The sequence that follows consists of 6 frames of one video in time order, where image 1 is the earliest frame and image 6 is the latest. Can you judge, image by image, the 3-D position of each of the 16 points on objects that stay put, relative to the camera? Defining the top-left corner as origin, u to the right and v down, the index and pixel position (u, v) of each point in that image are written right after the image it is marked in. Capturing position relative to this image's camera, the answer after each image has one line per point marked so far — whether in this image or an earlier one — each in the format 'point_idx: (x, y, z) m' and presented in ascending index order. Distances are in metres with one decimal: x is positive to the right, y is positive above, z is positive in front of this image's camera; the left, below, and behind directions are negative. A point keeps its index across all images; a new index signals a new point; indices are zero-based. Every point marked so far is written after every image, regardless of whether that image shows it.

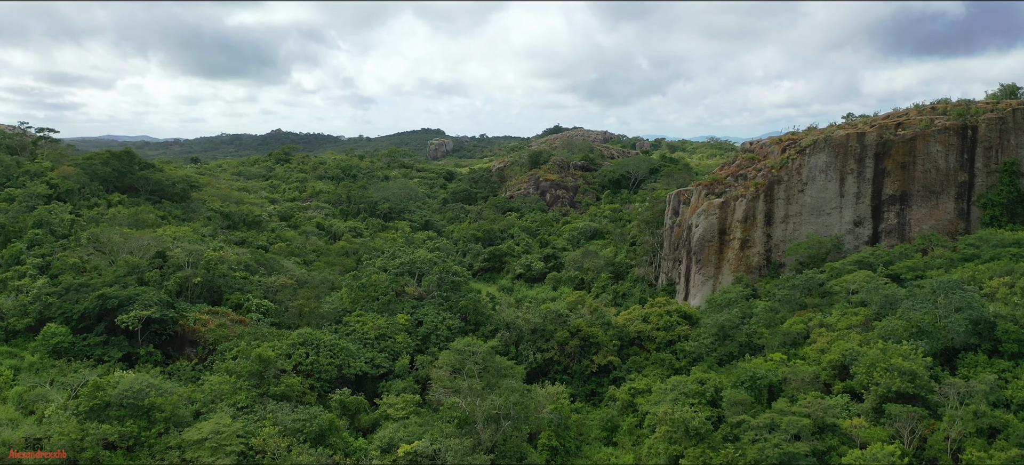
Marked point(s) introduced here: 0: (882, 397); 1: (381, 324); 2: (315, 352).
0: (+7.3, -3.2, +14.1) m
1: (-3.6, -2.5, +19.7) m
2: (-4.8, -2.9, +17.3) m
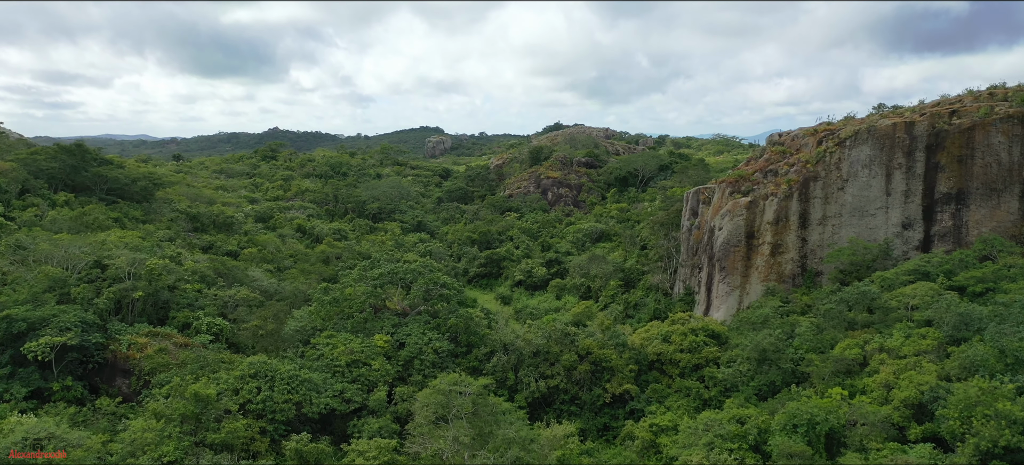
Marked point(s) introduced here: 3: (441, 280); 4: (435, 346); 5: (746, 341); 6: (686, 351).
0: (+7.3, -3.4, +11.0) m
1: (-3.7, -2.7, +16.6) m
2: (-4.8, -3.0, +14.1) m
3: (-1.9, -1.3, +19.8) m
4: (-1.9, -2.8, +17.4) m
5: (+5.7, -2.7, +17.5) m
6: (+4.4, -3.0, +17.9) m
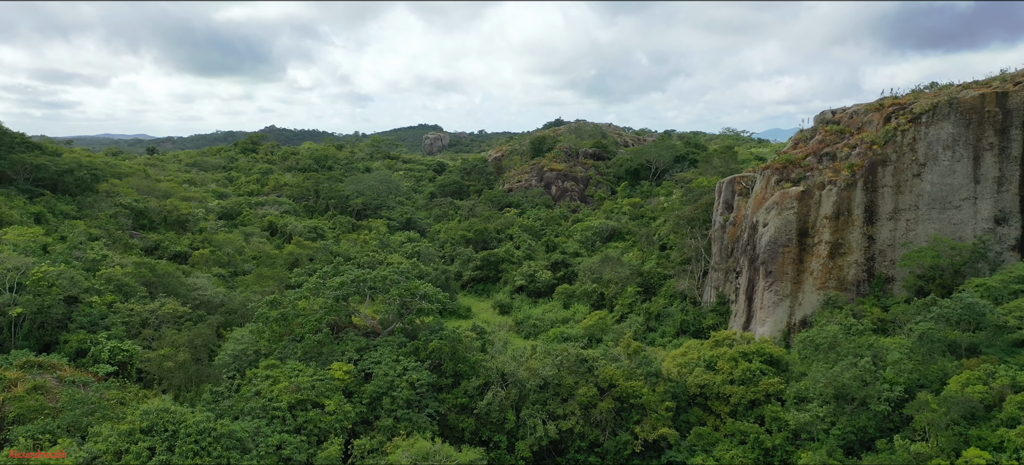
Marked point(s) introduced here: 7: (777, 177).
0: (+7.3, -3.3, +6.9) m
1: (-3.6, -2.6, +12.5) m
2: (-4.8, -3.0, +10.0) m
3: (-1.9, -1.2, +15.7) m
4: (-1.9, -2.7, +13.3) m
5: (+5.7, -2.6, +13.4) m
6: (+4.4, -2.9, +13.8) m
7: (+7.2, +1.5, +19.4) m
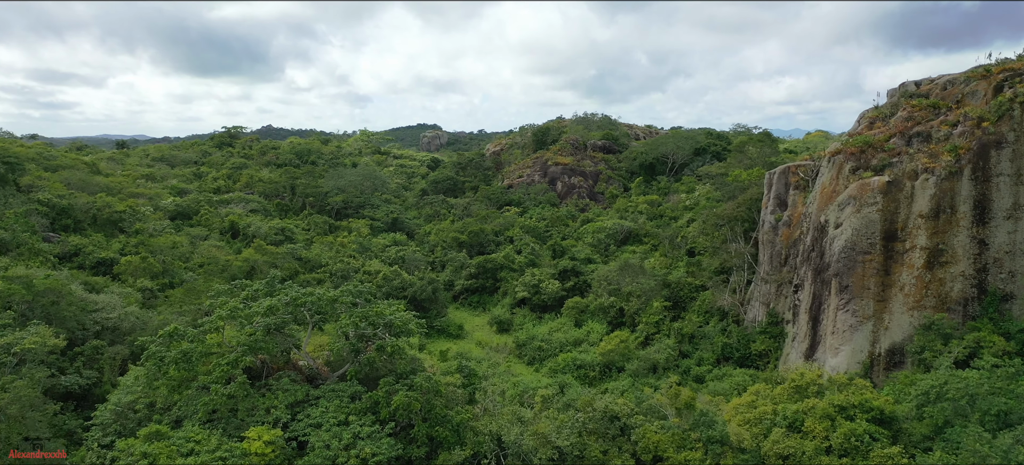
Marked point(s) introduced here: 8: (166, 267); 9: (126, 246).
0: (+7.3, -3.4, +2.7) m
1: (-3.6, -2.7, +8.2) m
2: (-4.8, -3.0, +5.8) m
3: (-1.9, -1.2, +11.4) m
4: (-1.9, -2.7, +9.0) m
5: (+5.7, -2.6, +9.2) m
6: (+4.4, -3.0, +9.6) m
7: (+7.2, +1.4, +15.2) m
8: (-9.2, -0.9, +19.1) m
9: (-10.8, -0.4, +19.9) m
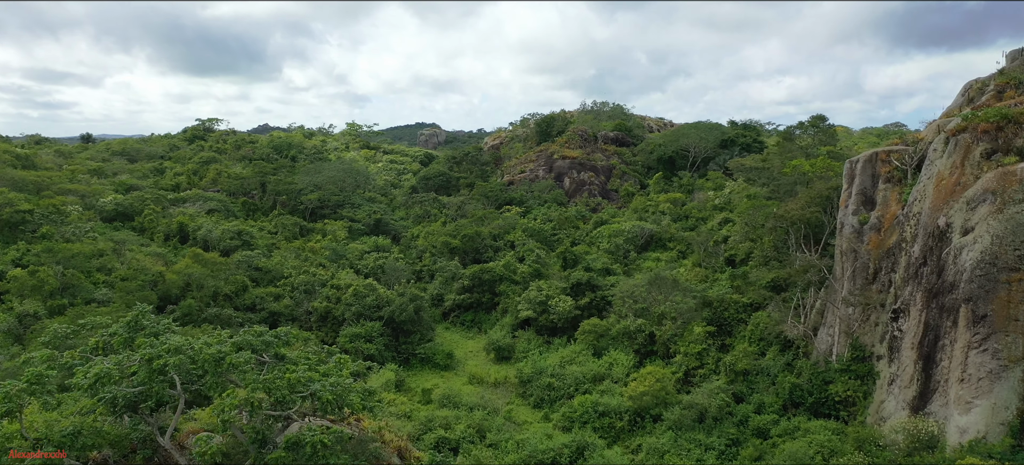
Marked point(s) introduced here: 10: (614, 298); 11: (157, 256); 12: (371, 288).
0: (+7.4, -3.5, -1.5) m
1: (-3.6, -2.8, +4.1) m
2: (-4.7, -3.1, +1.6) m
3: (-1.9, -1.4, +7.3) m
4: (-1.8, -2.9, +4.9) m
5: (+5.8, -2.7, +5.0) m
6: (+4.4, -3.1, +5.4) m
7: (+7.2, +1.3, +11.0) m
8: (-9.2, -1.0, +14.9) m
9: (-10.7, -0.5, +15.8) m
10: (+2.5, -1.6, +17.6) m
11: (-9.2, -0.6, +18.6) m
12: (-3.6, -1.4, +17.8) m
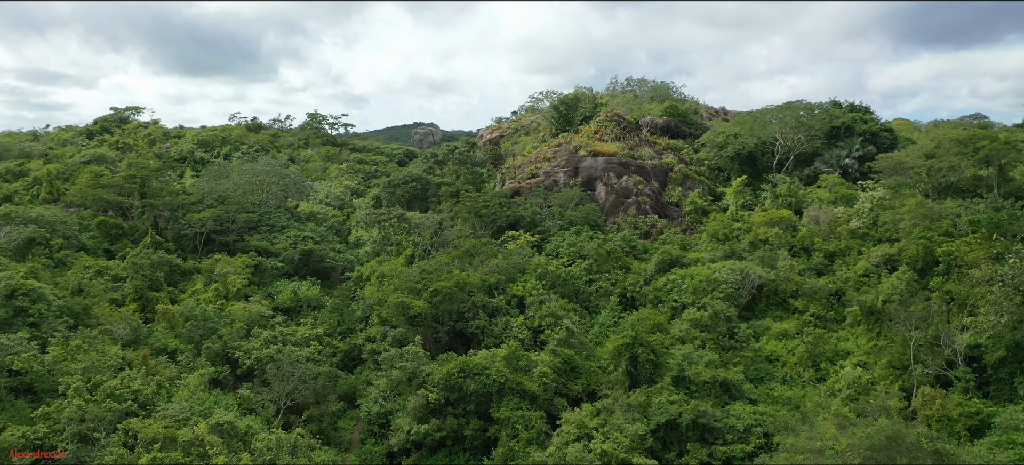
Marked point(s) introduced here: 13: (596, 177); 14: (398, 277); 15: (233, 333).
0: (+7.6, -4.4, -11.4) m
1: (-3.4, -3.7, -5.9) m
2: (-4.5, -4.1, -8.3) m
3: (-1.7, -2.3, -2.7) m
4: (-1.6, -3.8, -5.1) m
5: (+6.0, -3.6, -4.9) m
6: (+4.6, -4.0, -4.5) m
7: (+7.4, +0.4, +1.1) m
8: (-9.0, -2.0, +4.9) m
9: (-10.5, -1.4, +5.8) m
10: (+2.7, -2.5, +7.7) m
11: (-9.1, -1.5, +8.7) m
12: (-3.4, -2.3, +7.8) m
13: (+2.2, +1.5, +19.5) m
14: (-2.3, -1.0, +14.5) m
15: (-4.9, -1.7, +12.4) m
